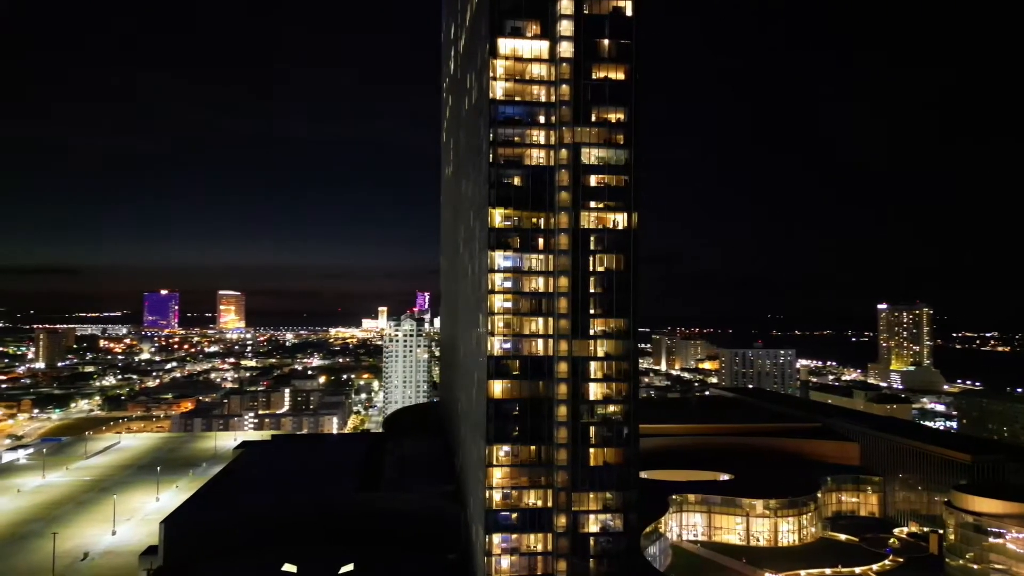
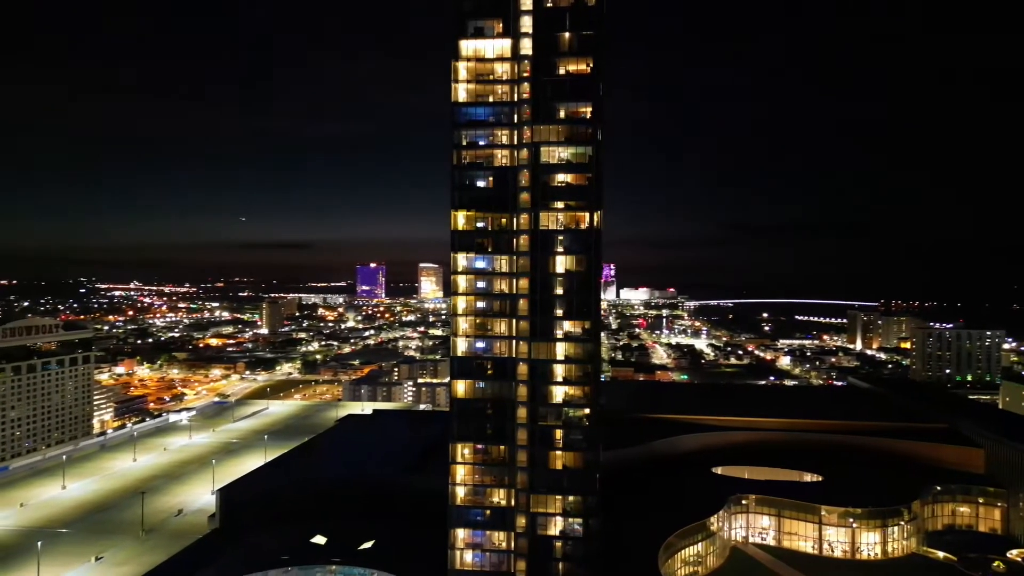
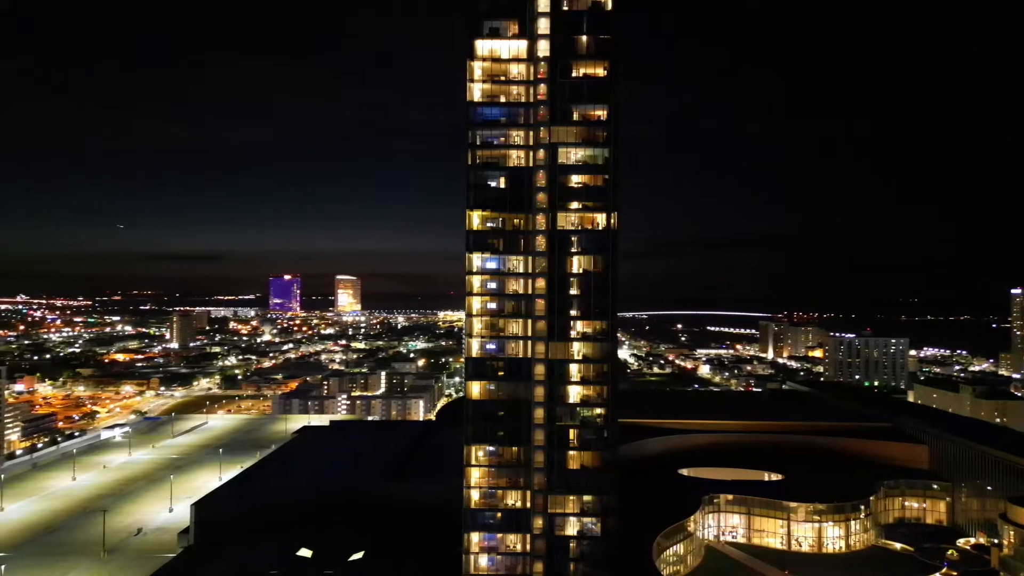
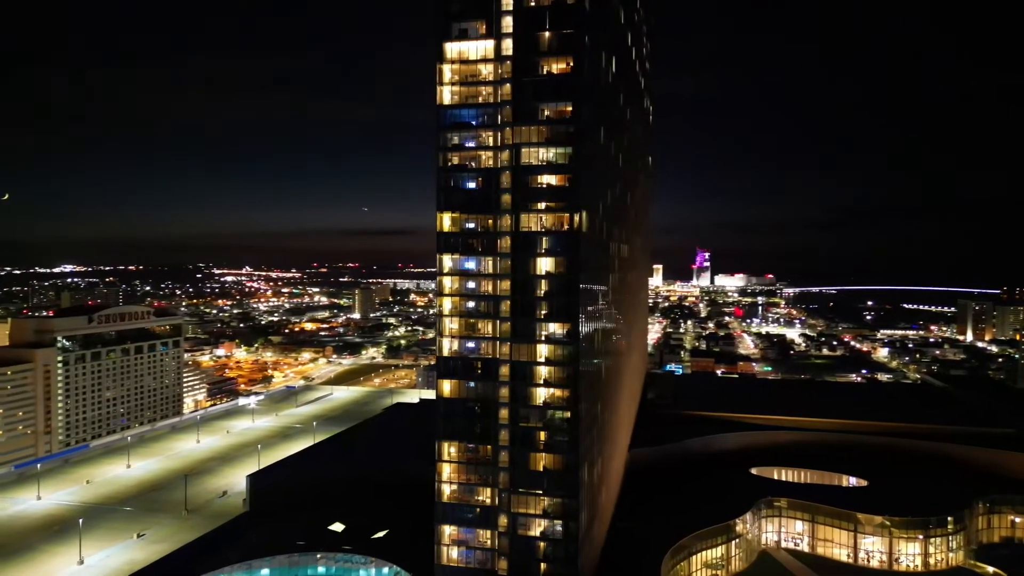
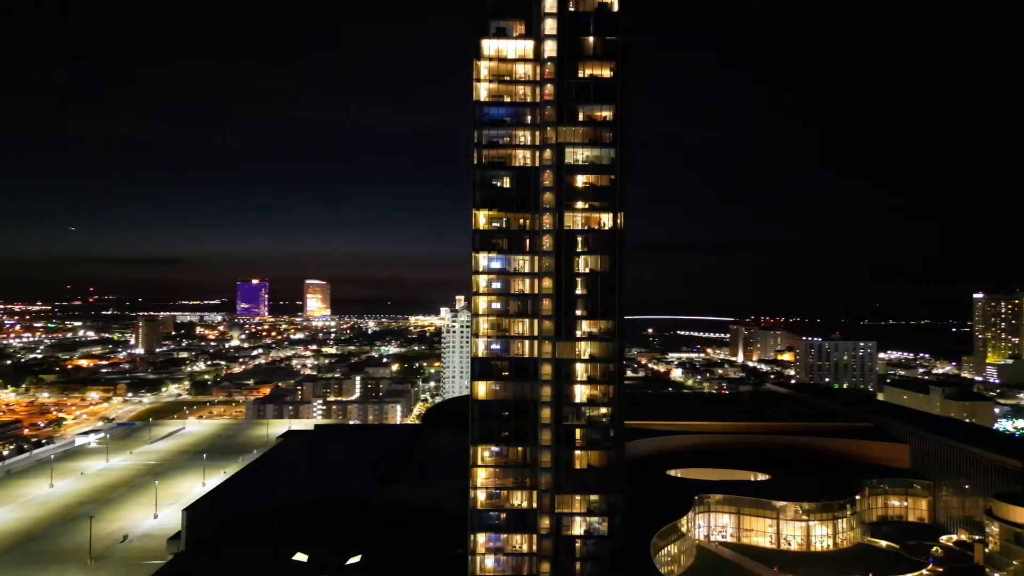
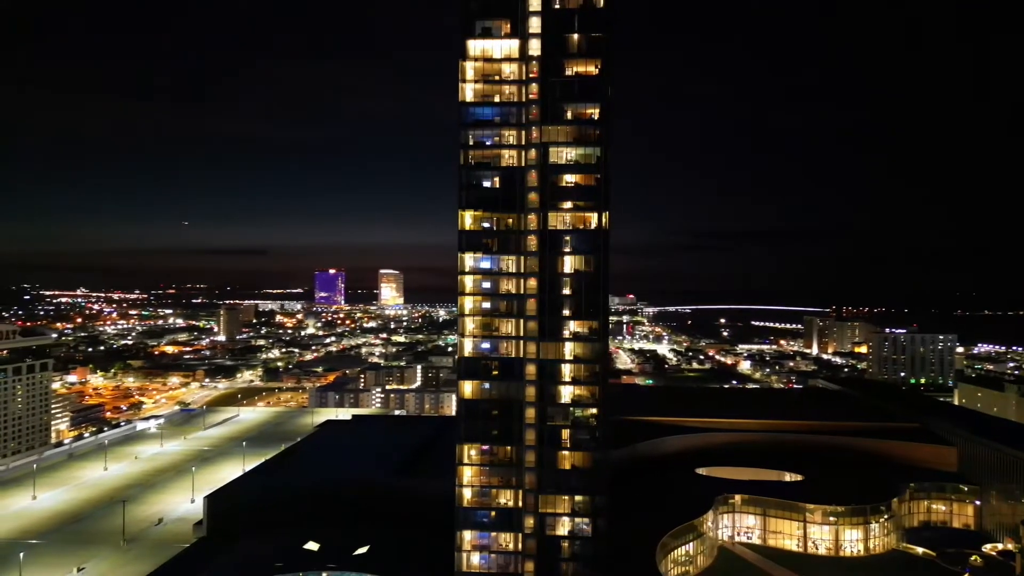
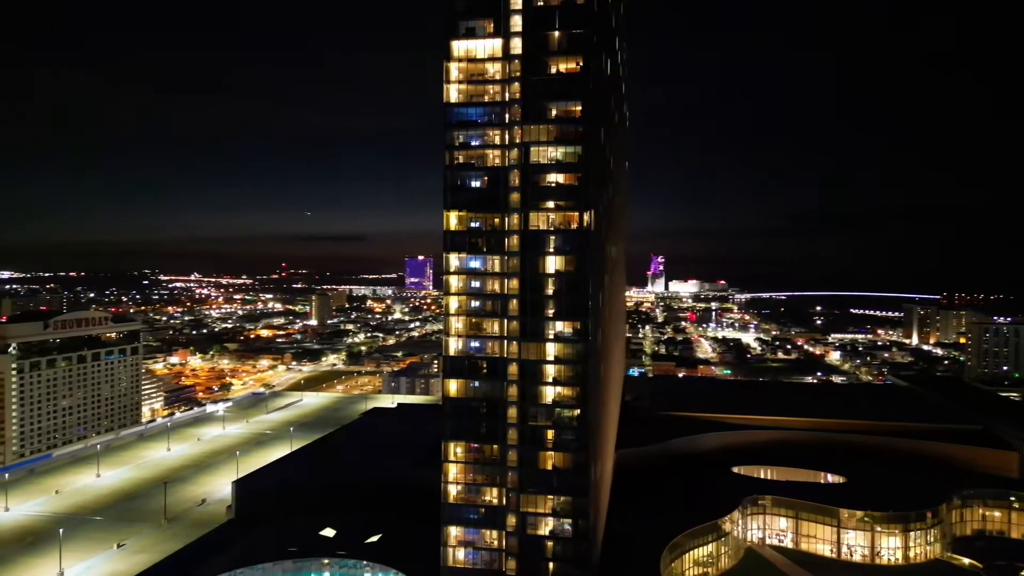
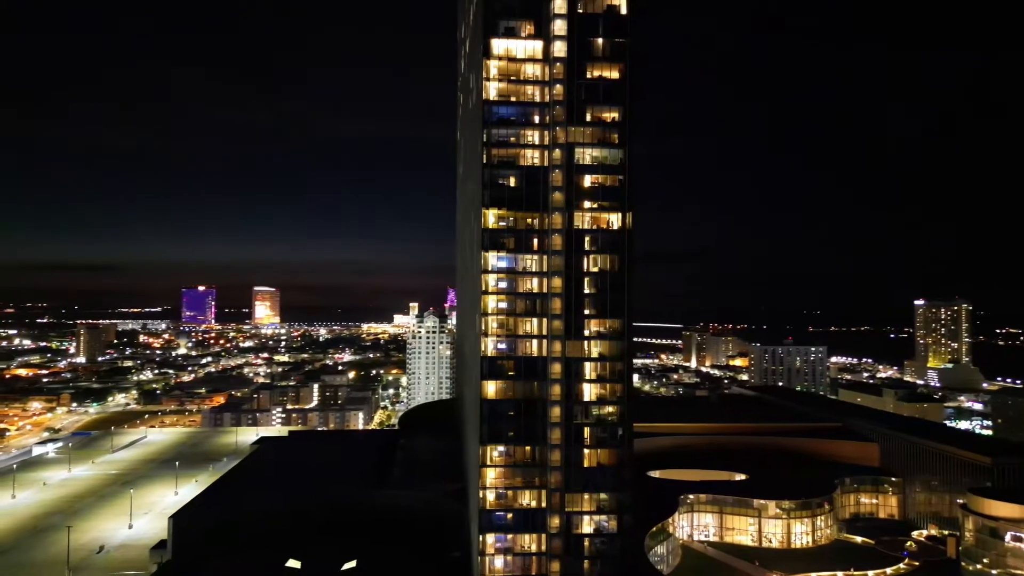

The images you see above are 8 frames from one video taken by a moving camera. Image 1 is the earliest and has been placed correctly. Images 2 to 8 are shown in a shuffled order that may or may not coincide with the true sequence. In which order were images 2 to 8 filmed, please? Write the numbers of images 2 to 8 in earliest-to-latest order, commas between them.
8, 5, 3, 6, 2, 7, 4
